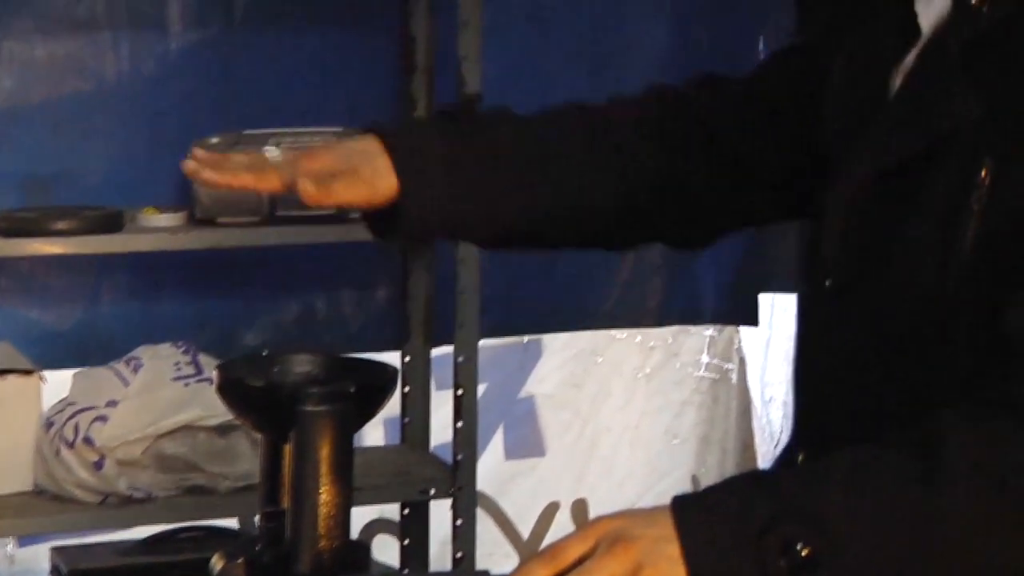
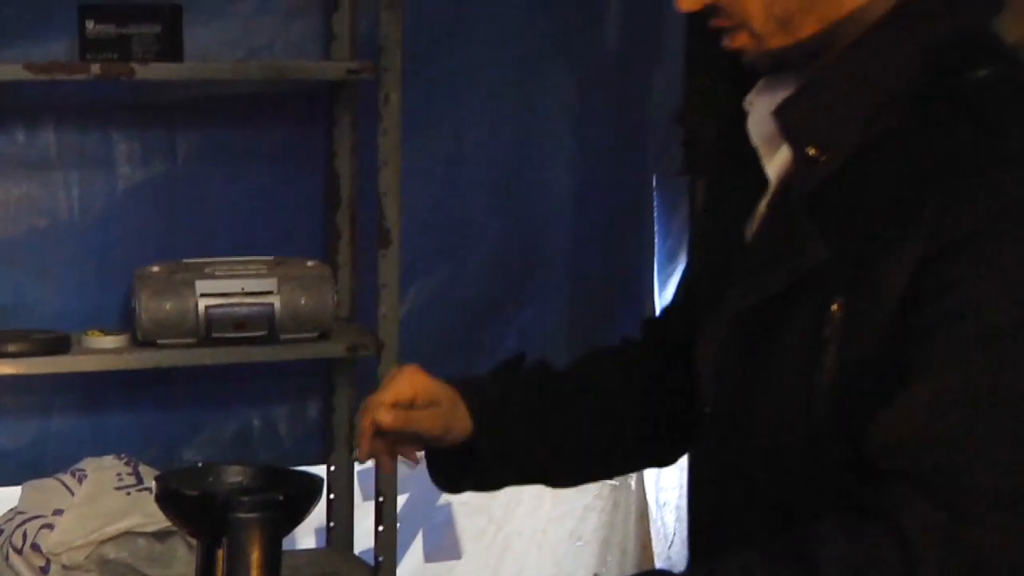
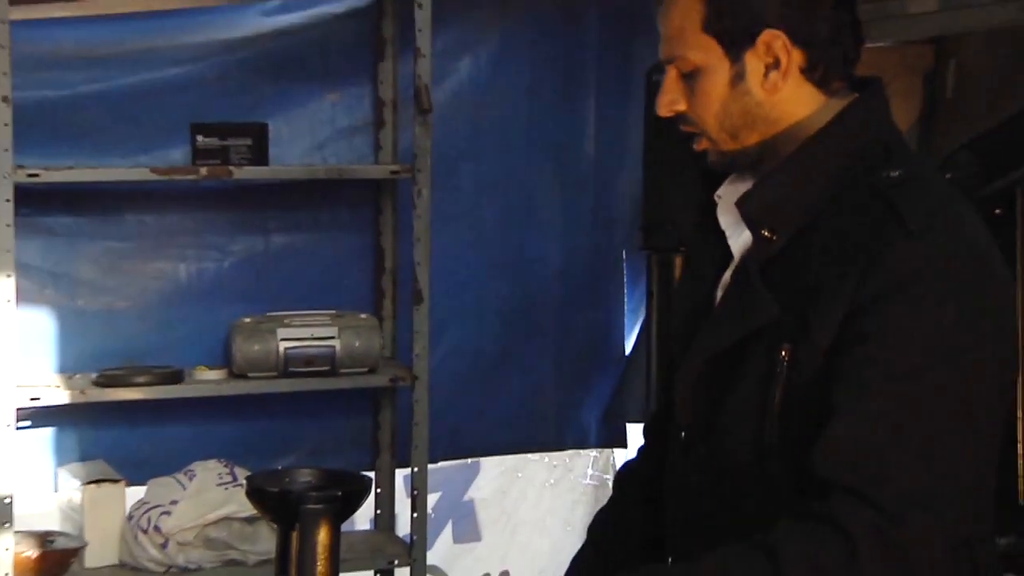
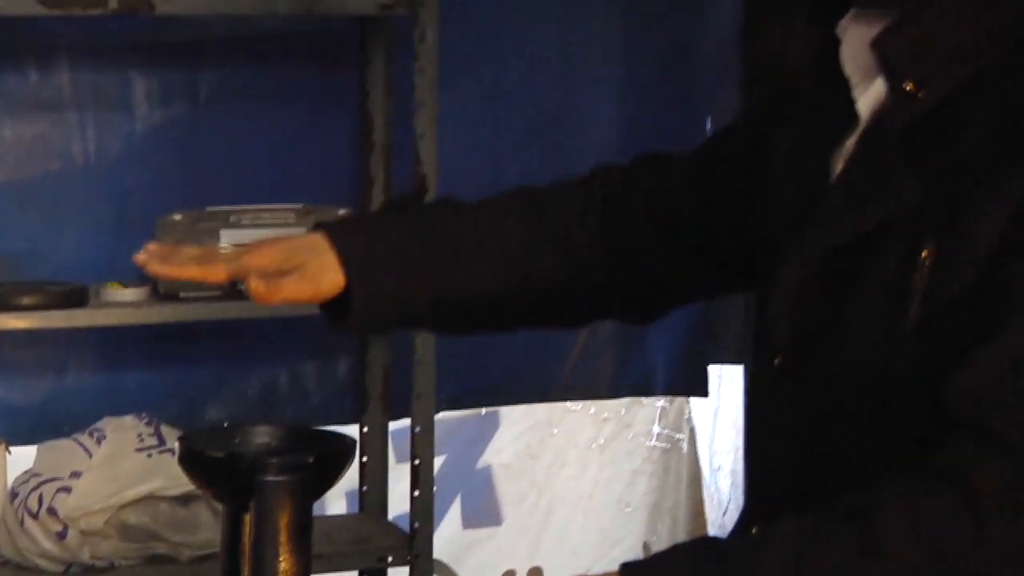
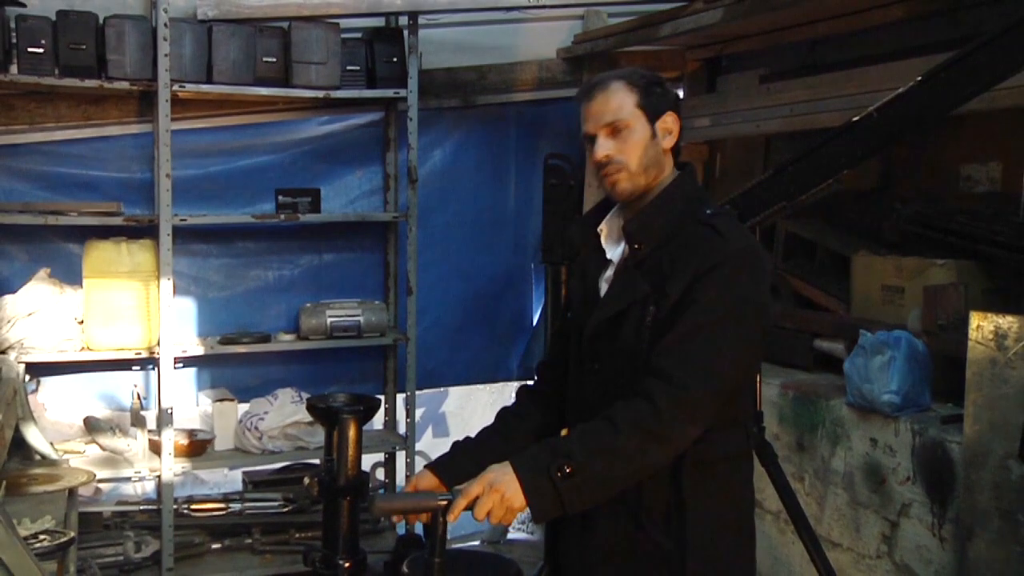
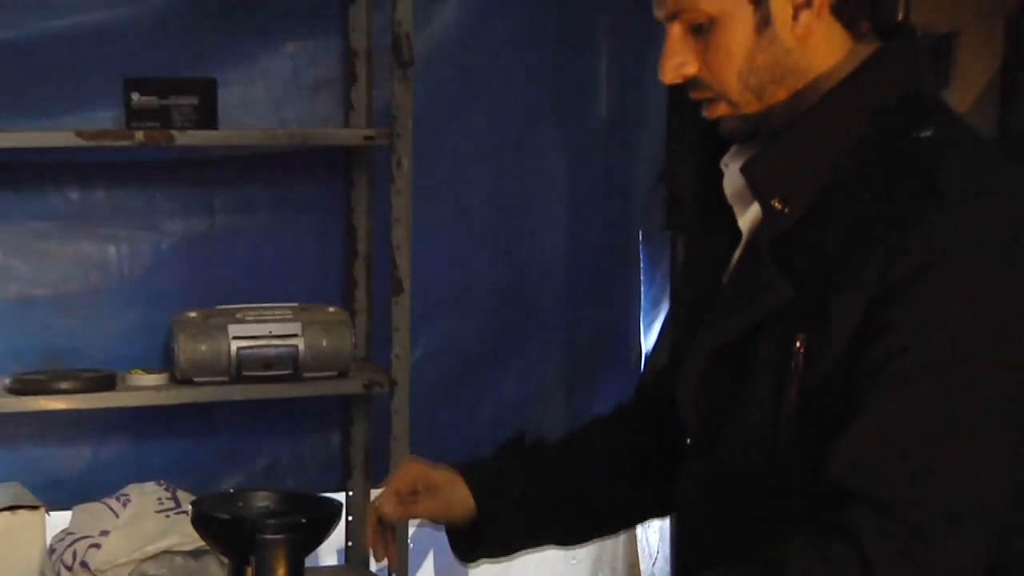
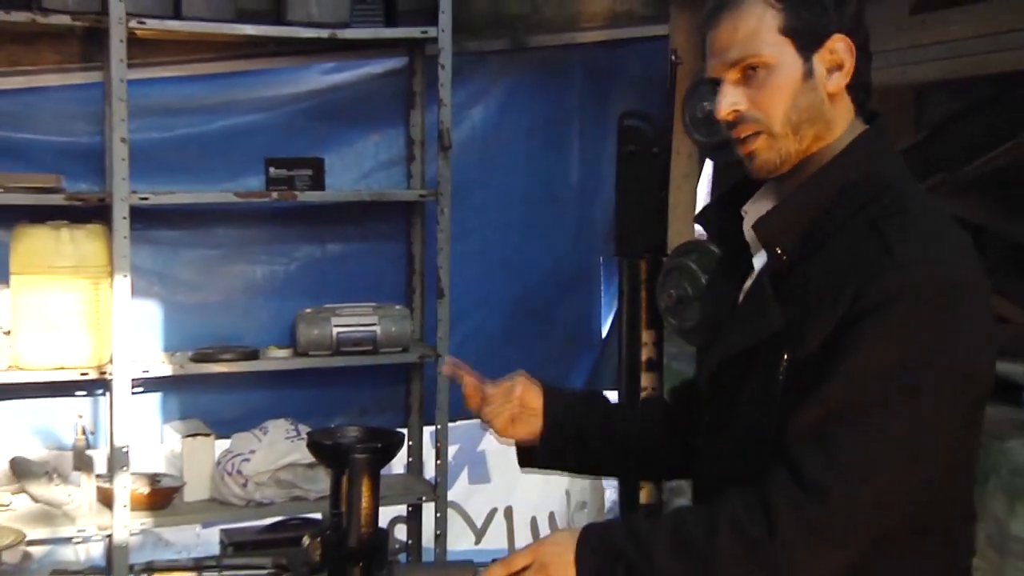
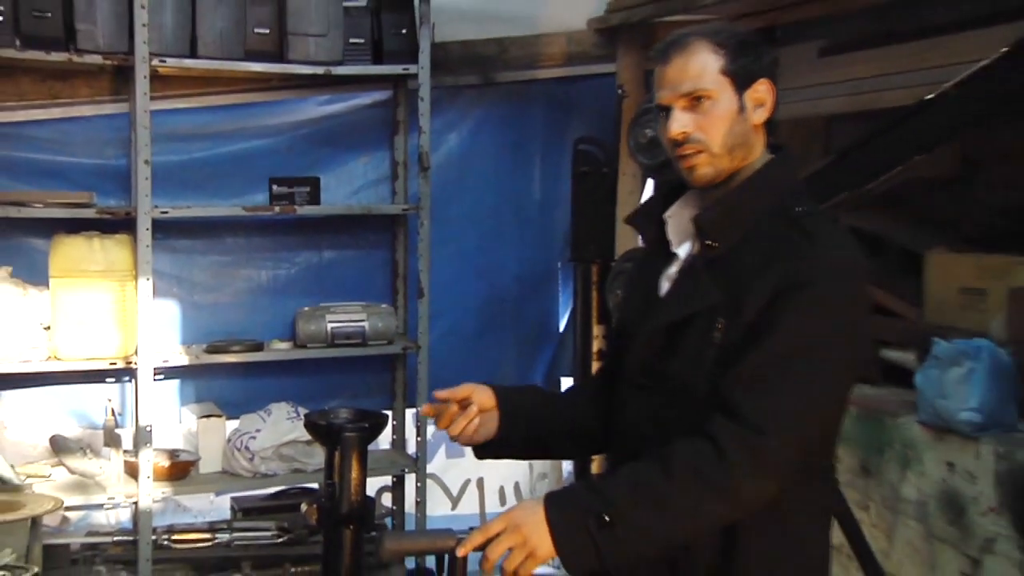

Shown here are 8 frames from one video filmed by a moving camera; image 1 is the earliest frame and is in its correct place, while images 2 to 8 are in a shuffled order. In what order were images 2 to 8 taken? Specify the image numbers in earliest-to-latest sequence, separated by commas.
4, 2, 6, 3, 7, 8, 5
